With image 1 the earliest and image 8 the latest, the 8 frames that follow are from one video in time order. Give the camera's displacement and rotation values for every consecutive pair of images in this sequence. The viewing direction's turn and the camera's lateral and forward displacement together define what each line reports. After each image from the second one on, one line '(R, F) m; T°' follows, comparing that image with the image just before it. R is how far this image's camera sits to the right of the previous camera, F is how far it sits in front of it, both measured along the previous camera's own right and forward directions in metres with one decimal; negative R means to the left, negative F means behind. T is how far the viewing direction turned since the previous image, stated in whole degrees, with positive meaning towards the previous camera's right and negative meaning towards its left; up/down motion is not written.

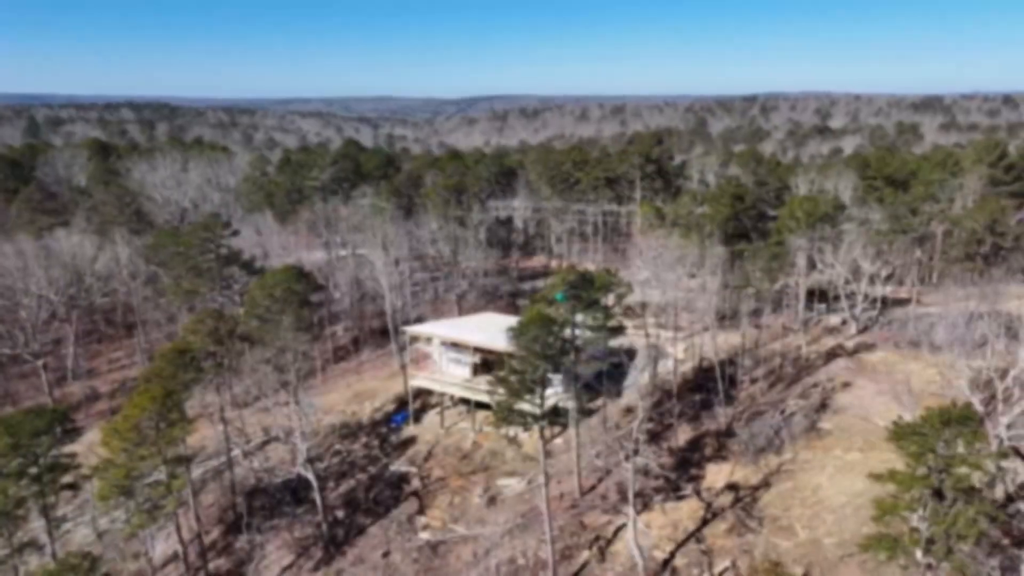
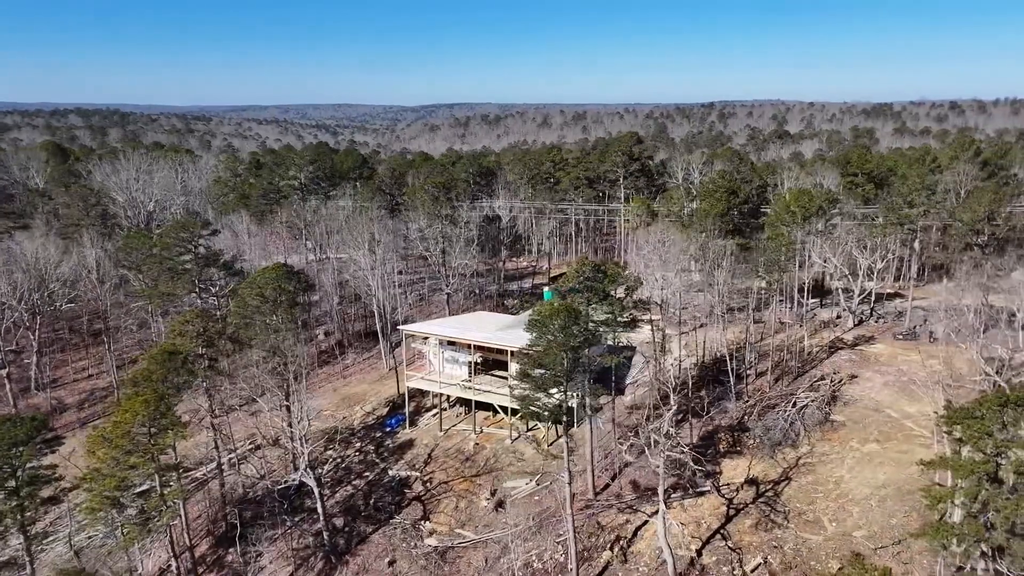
(-1.2, +0.6) m; +3°
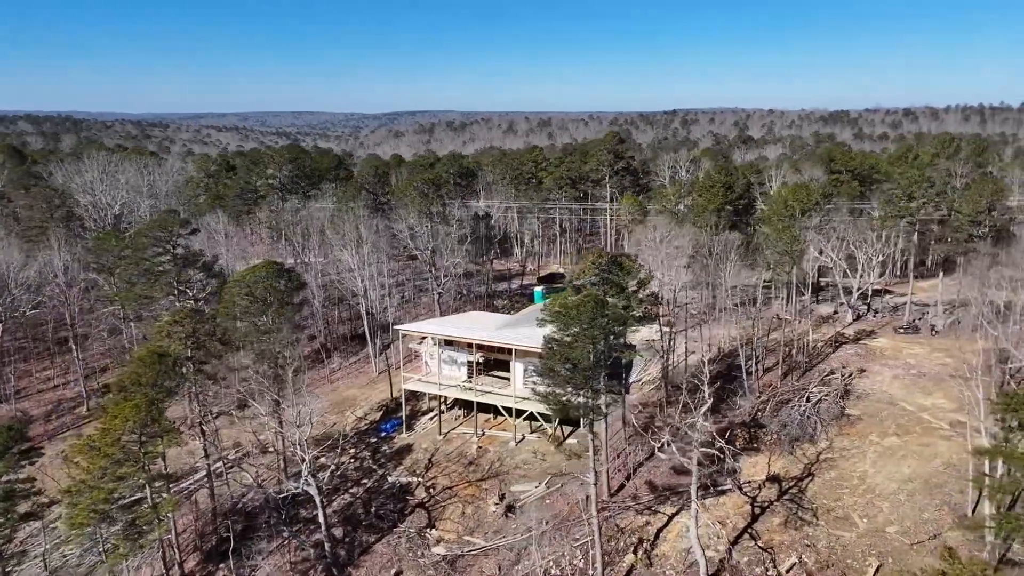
(-1.1, +0.7) m; +3°
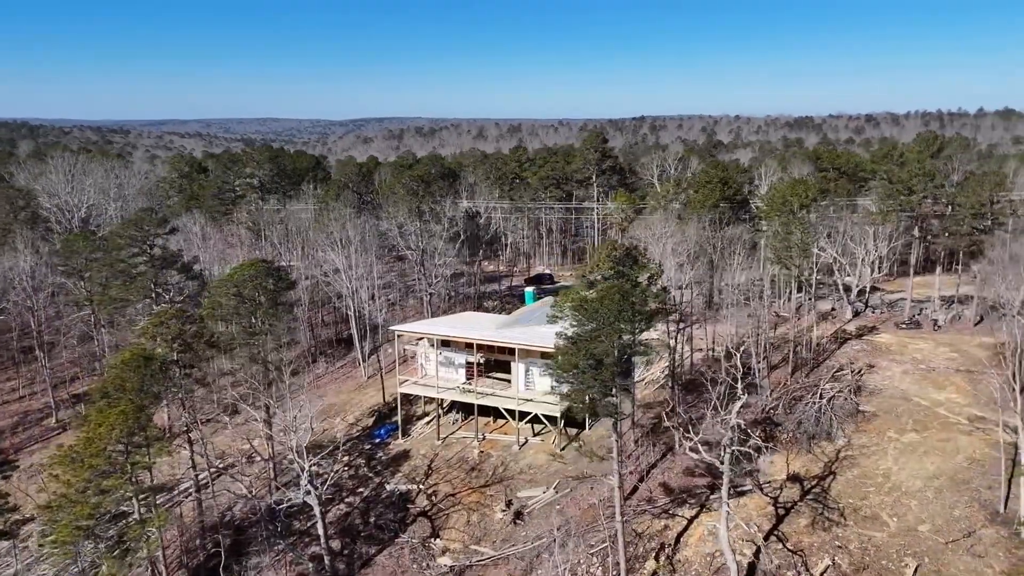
(-0.9, +0.8) m; +2°
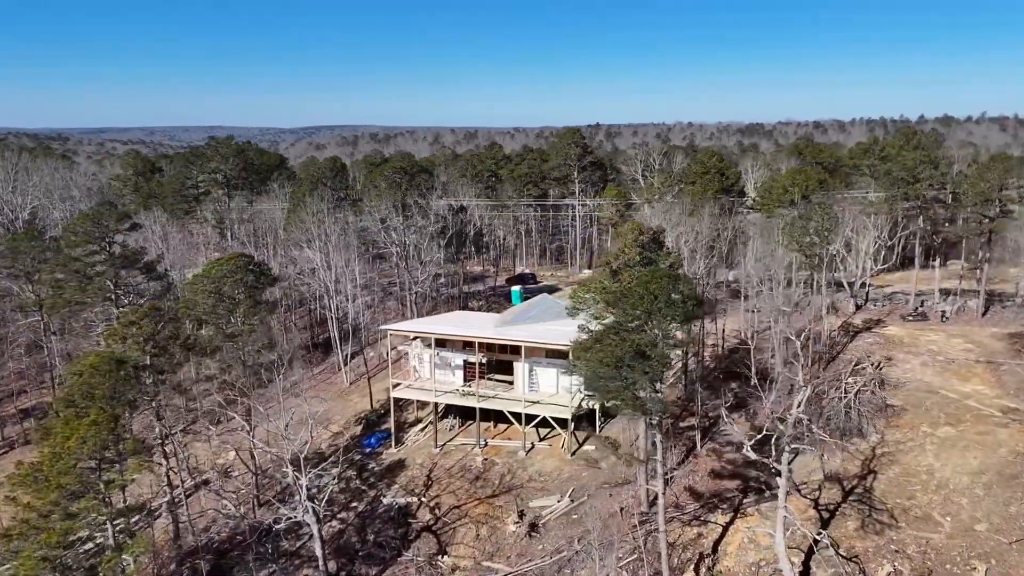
(-1.3, +1.4) m; +4°
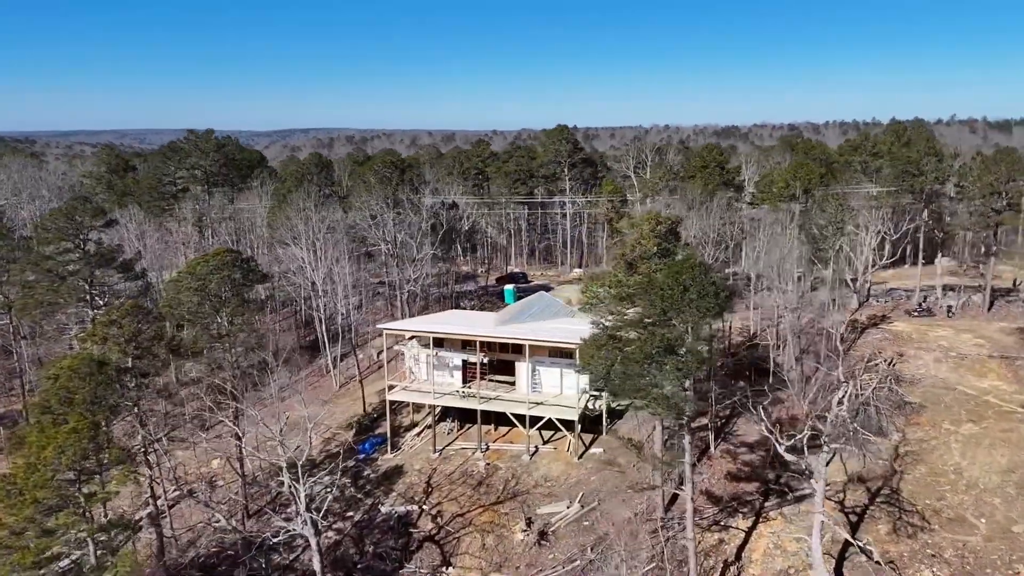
(-0.7, +0.8) m; +2°
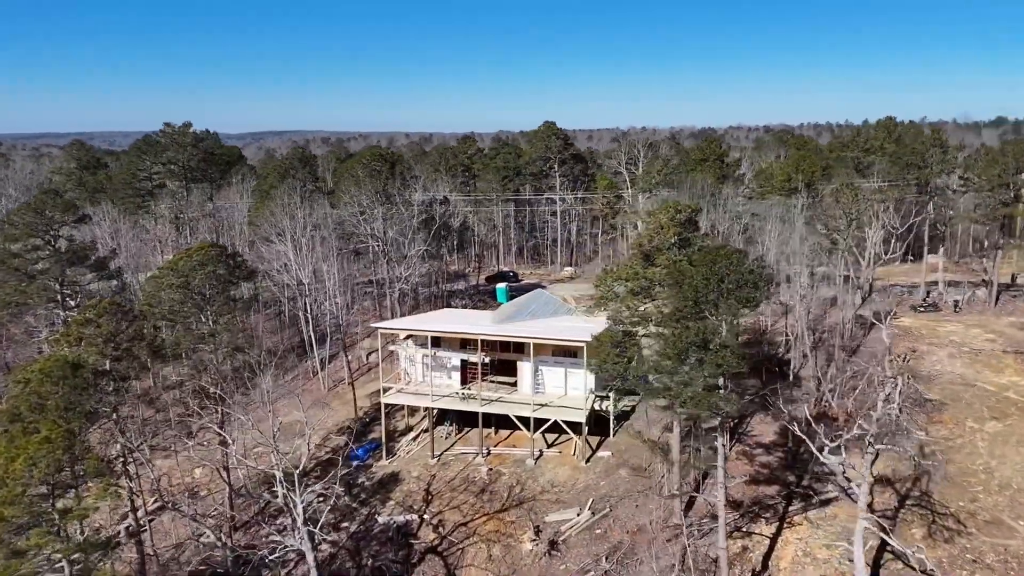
(-0.6, +0.9) m; +2°
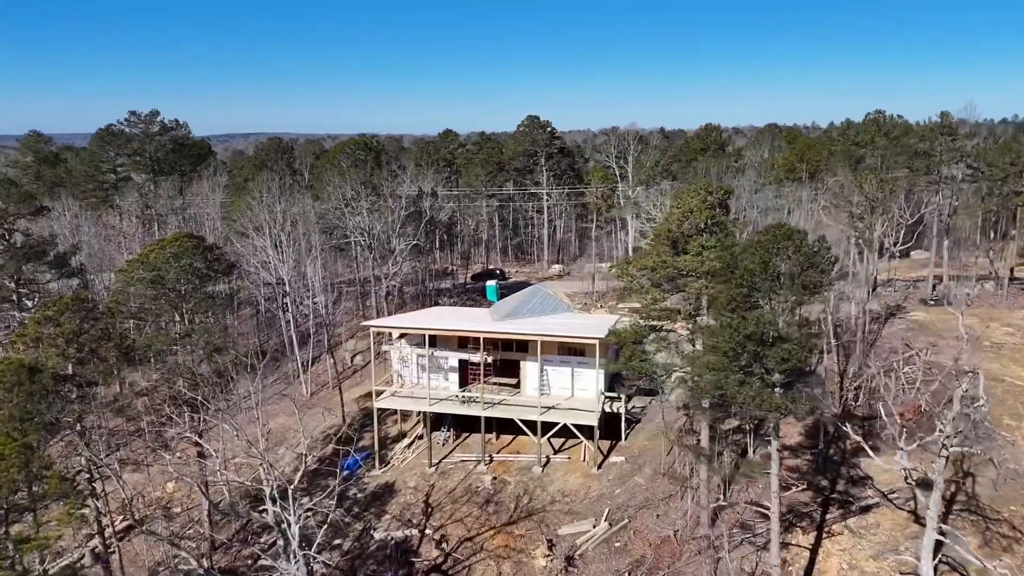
(-0.8, +1.2) m; +2°
